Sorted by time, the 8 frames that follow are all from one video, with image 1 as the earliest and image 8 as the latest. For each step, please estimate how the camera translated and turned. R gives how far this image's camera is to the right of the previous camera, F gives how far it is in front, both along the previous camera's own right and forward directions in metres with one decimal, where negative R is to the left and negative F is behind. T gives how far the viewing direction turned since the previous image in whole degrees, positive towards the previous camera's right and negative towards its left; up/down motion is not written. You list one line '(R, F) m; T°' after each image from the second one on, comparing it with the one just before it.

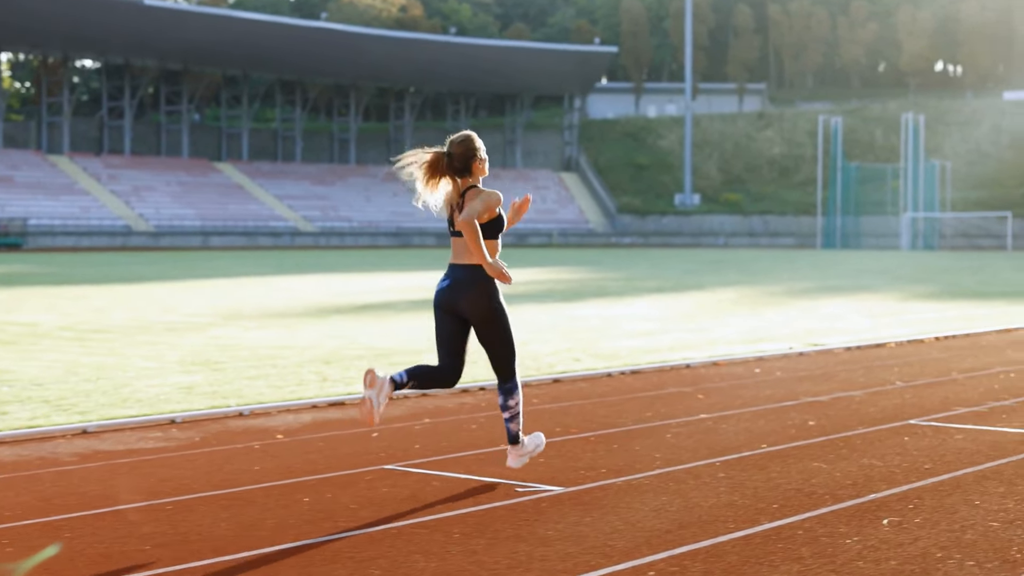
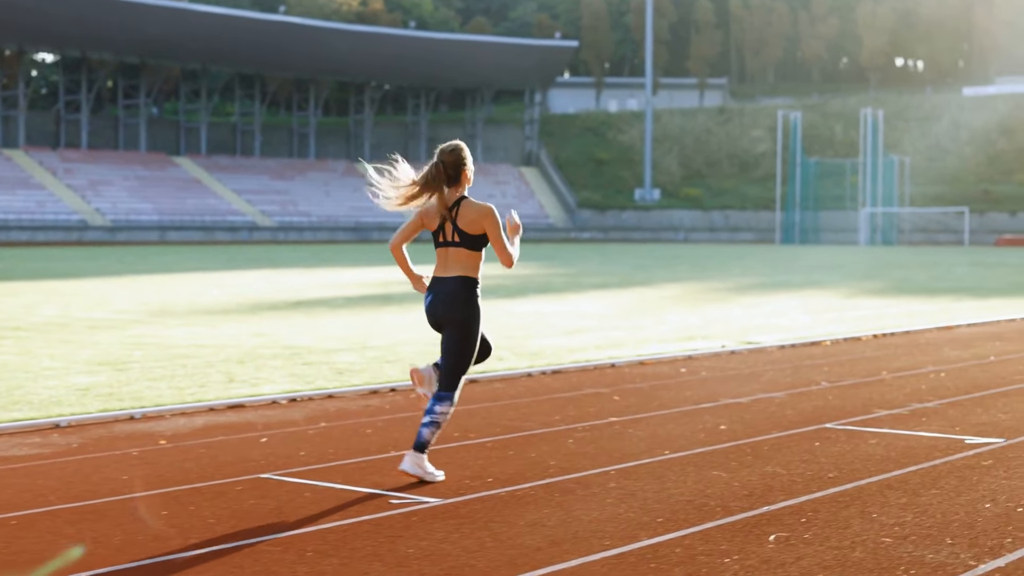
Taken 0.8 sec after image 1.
(+0.2, +0.3) m; +1°
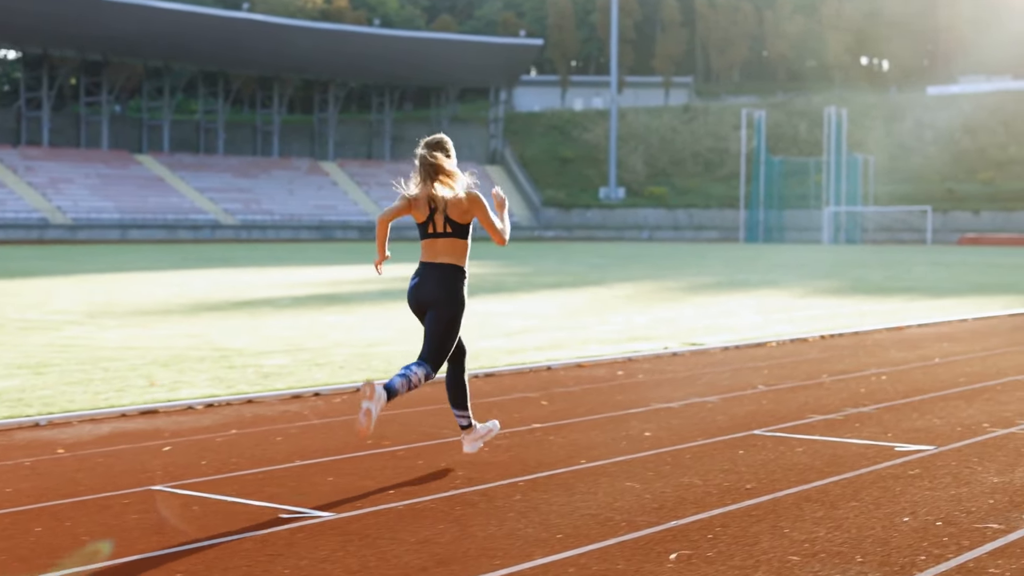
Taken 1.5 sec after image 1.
(+0.2, +0.2) m; +1°
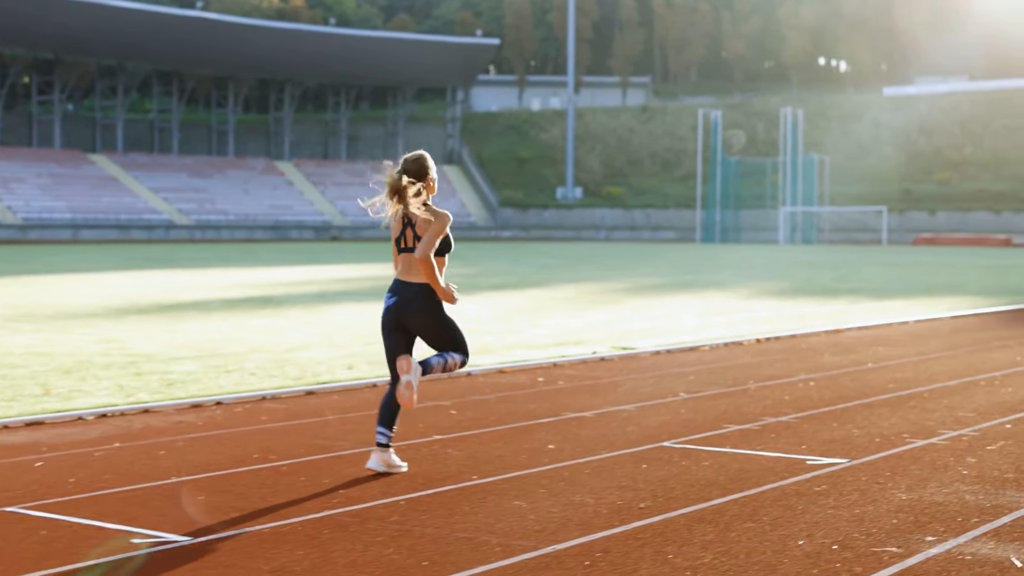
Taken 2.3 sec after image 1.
(+0.2, +0.3) m; +1°
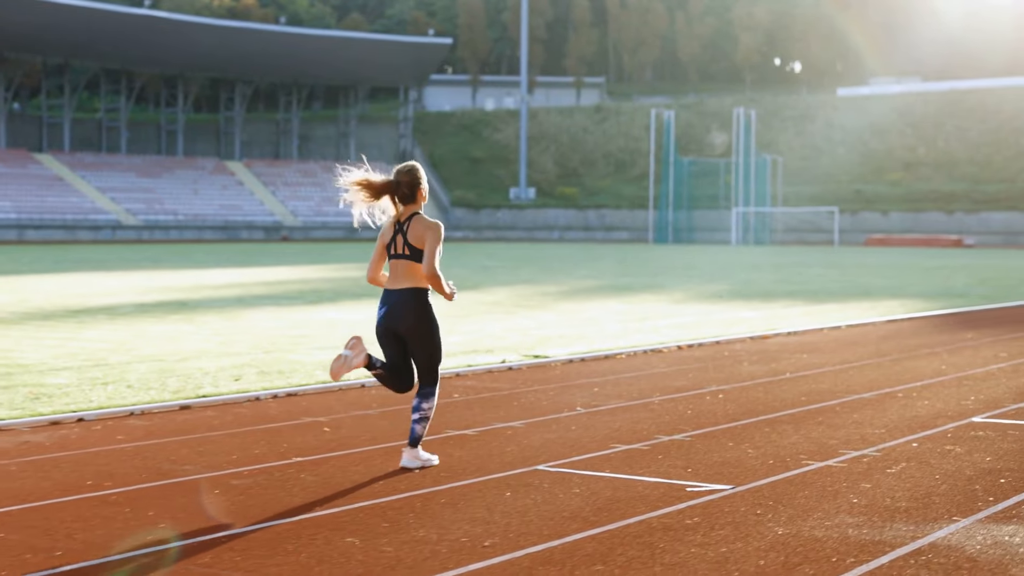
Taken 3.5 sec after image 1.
(+0.3, +0.5) m; +1°
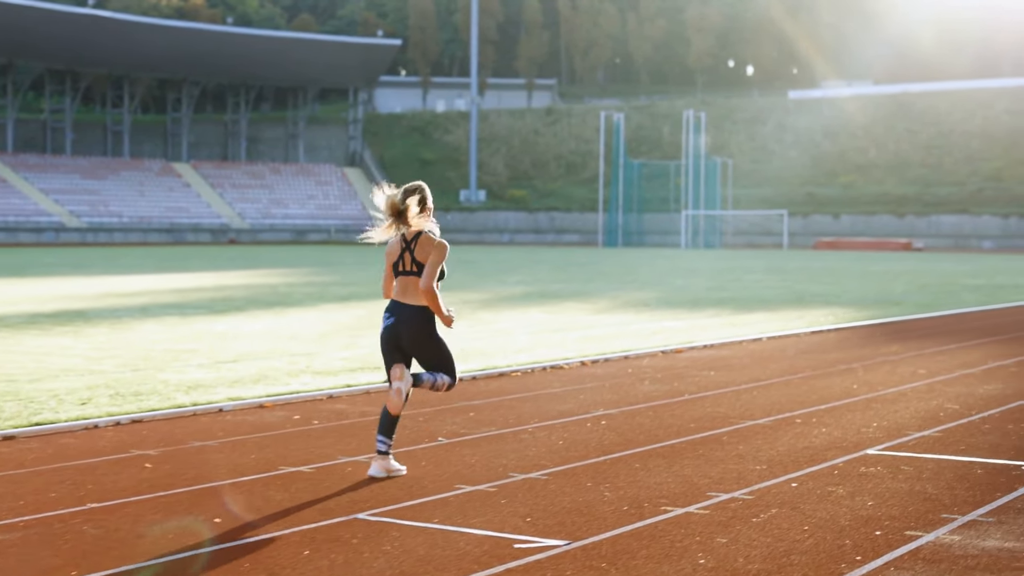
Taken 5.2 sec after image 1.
(+0.4, +0.7) m; +1°
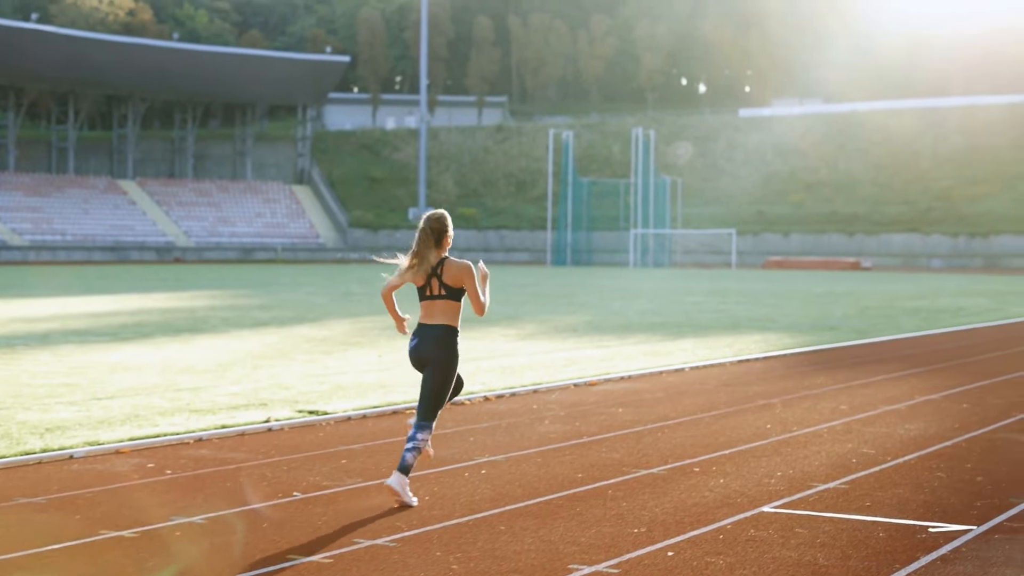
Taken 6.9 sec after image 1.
(+0.3, +0.6) m; +1°
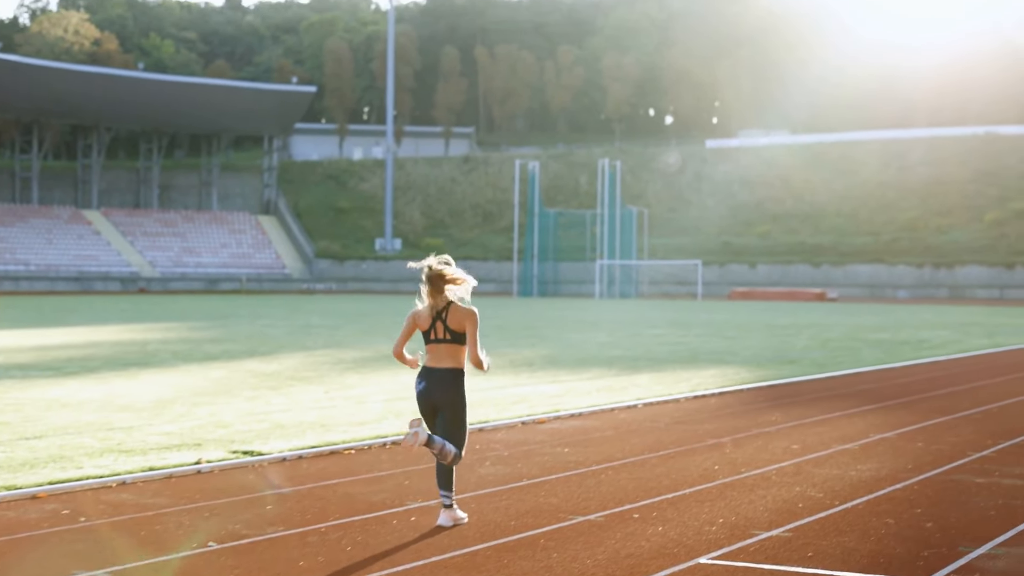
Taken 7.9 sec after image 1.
(+0.1, +0.3) m; +1°
